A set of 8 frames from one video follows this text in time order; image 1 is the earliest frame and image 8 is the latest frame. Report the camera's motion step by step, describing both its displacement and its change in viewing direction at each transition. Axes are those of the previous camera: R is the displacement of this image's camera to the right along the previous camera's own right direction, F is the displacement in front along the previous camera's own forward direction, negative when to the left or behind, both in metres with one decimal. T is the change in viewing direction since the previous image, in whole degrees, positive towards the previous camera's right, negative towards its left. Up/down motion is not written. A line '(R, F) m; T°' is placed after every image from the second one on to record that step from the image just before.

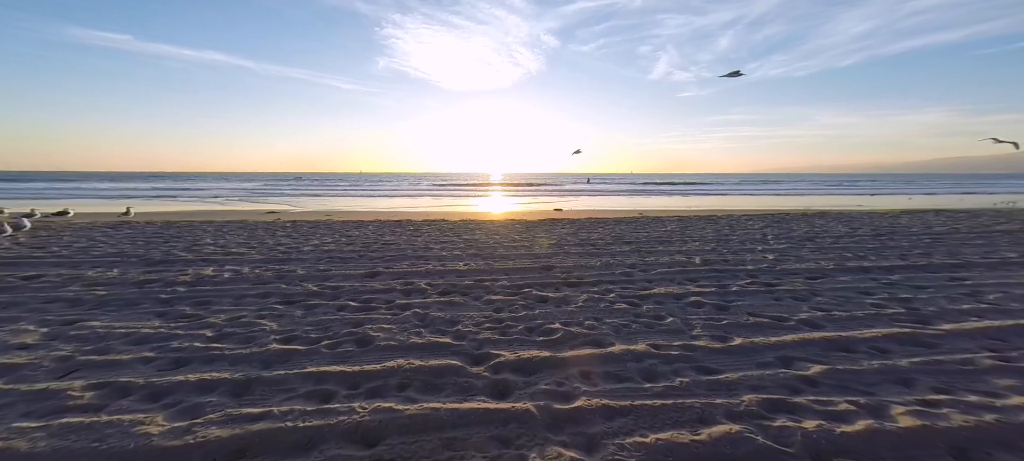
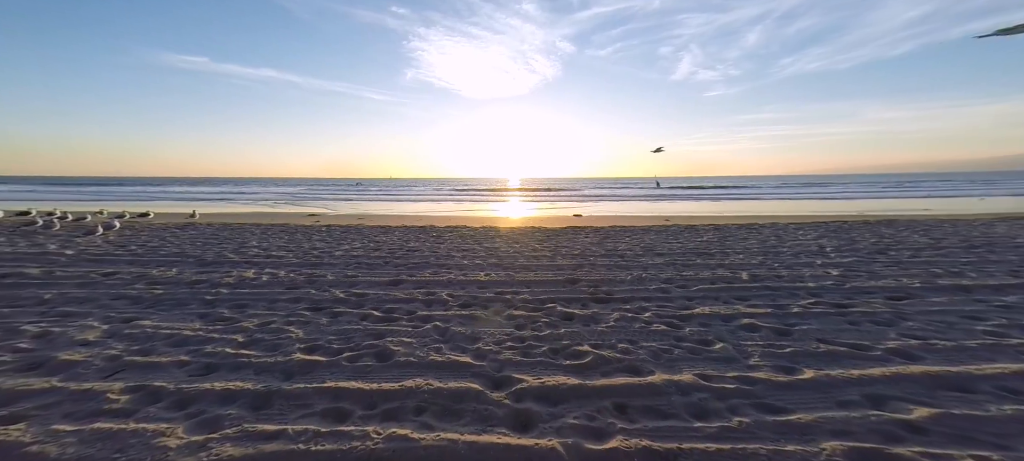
(0.0, +0.3) m; -5°
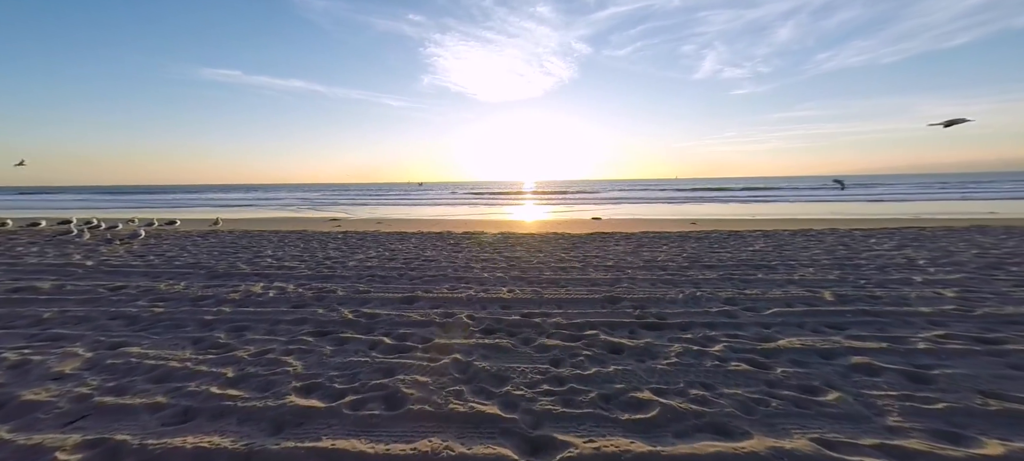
(-0.2, +0.8) m; -3°
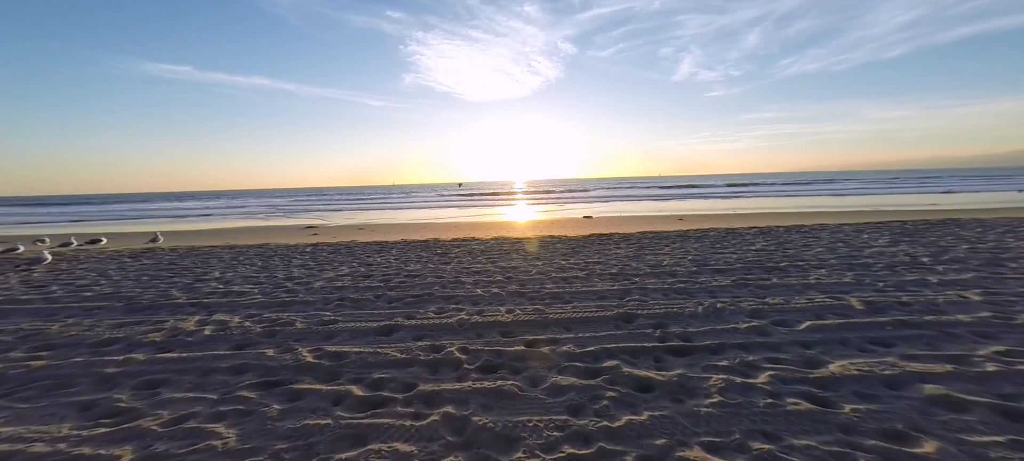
(-0.2, +0.7) m; +4°
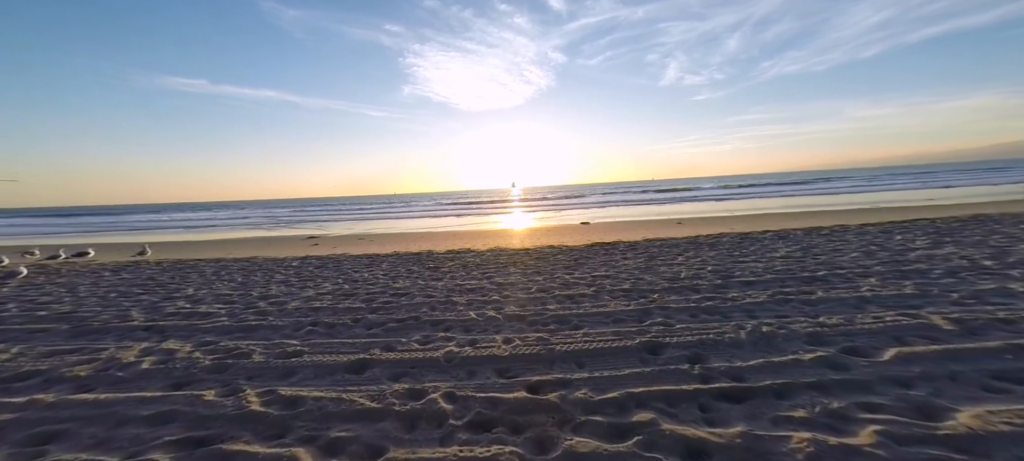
(0.0, +0.8) m; 0°
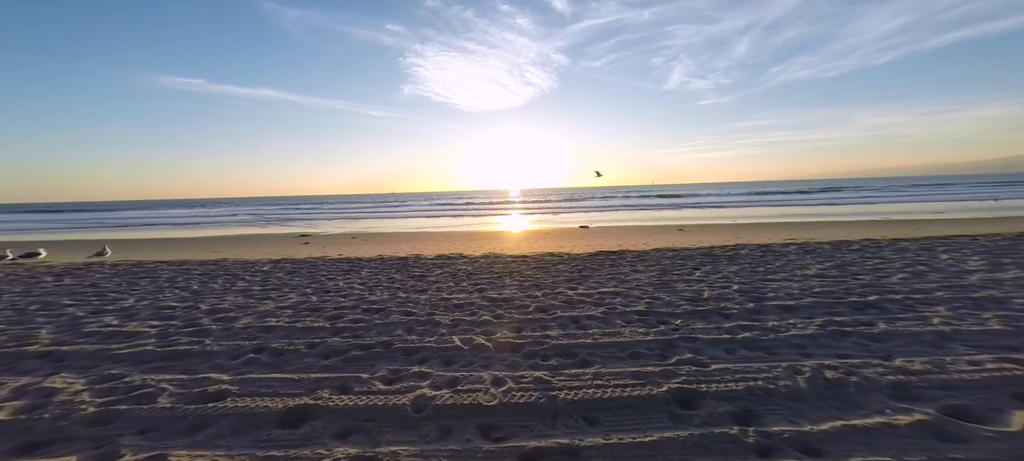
(0.0, +0.8) m; 0°
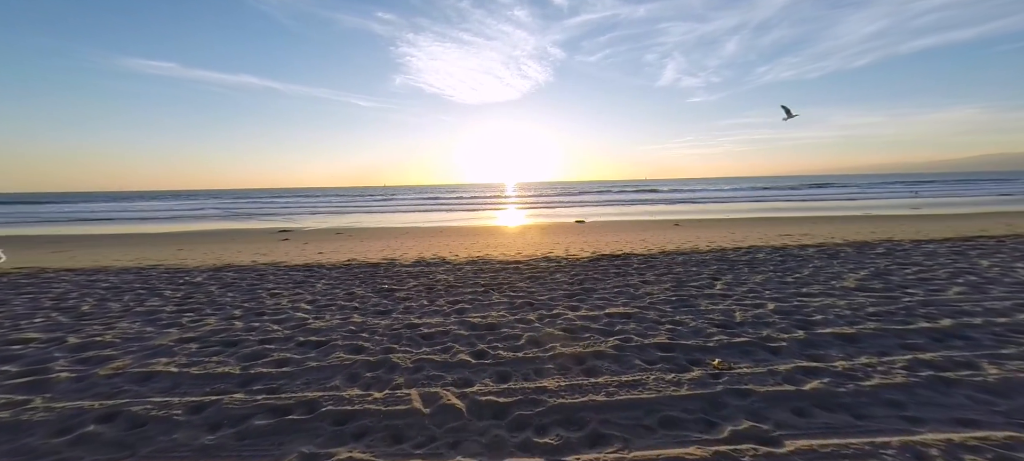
(0.0, +1.1) m; +2°
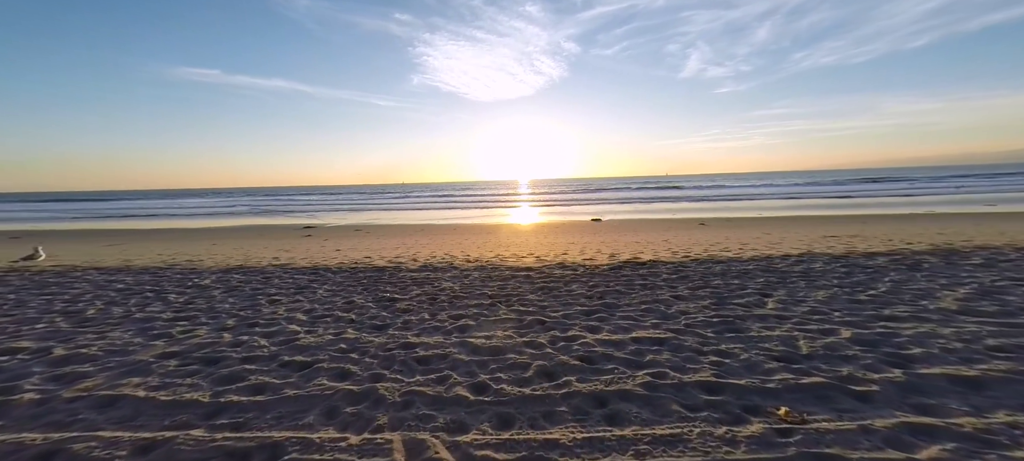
(+0.1, +0.6) m; -5°
